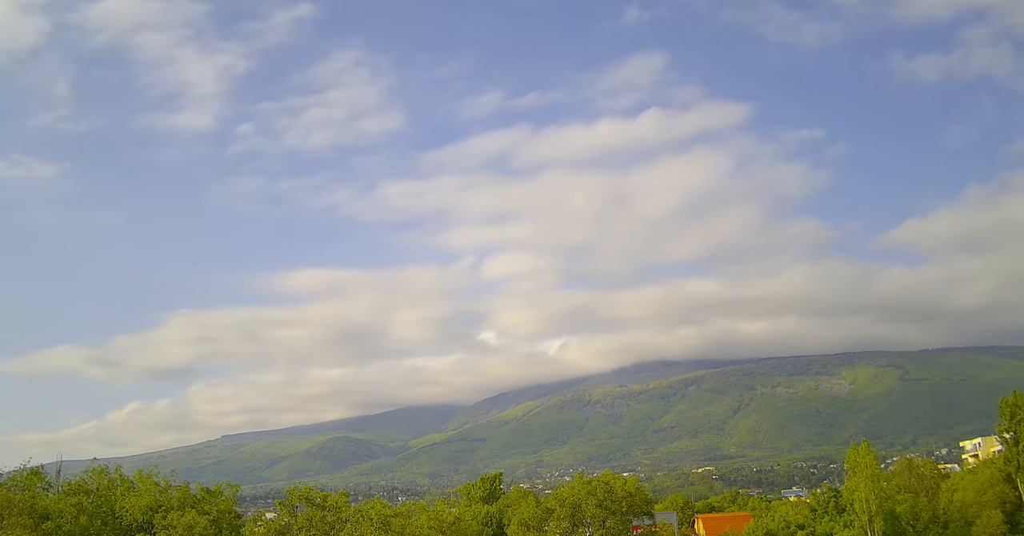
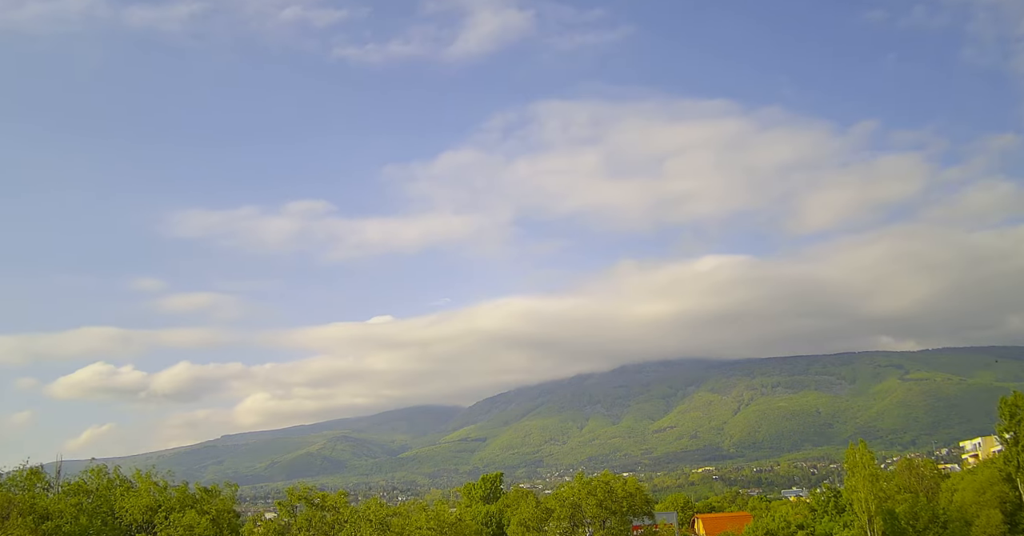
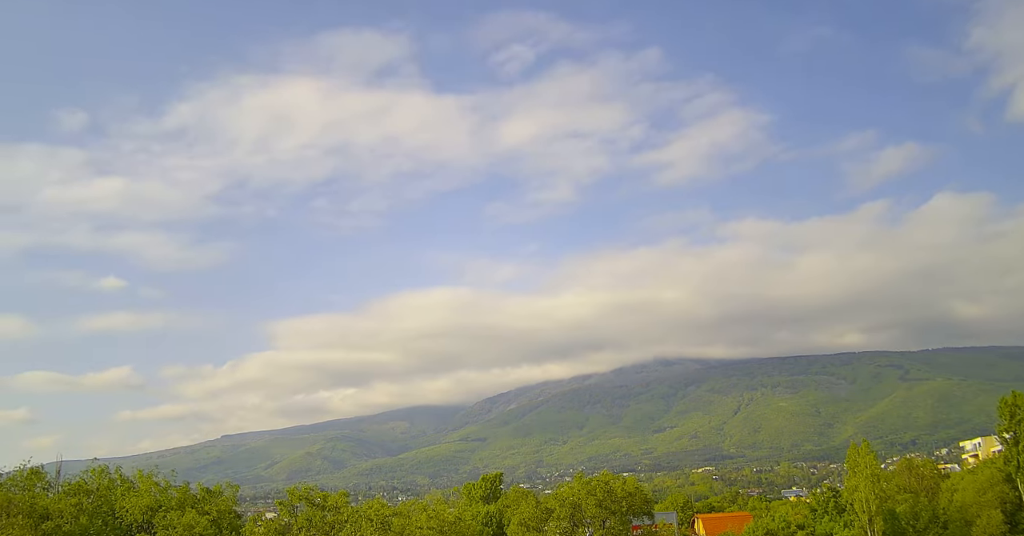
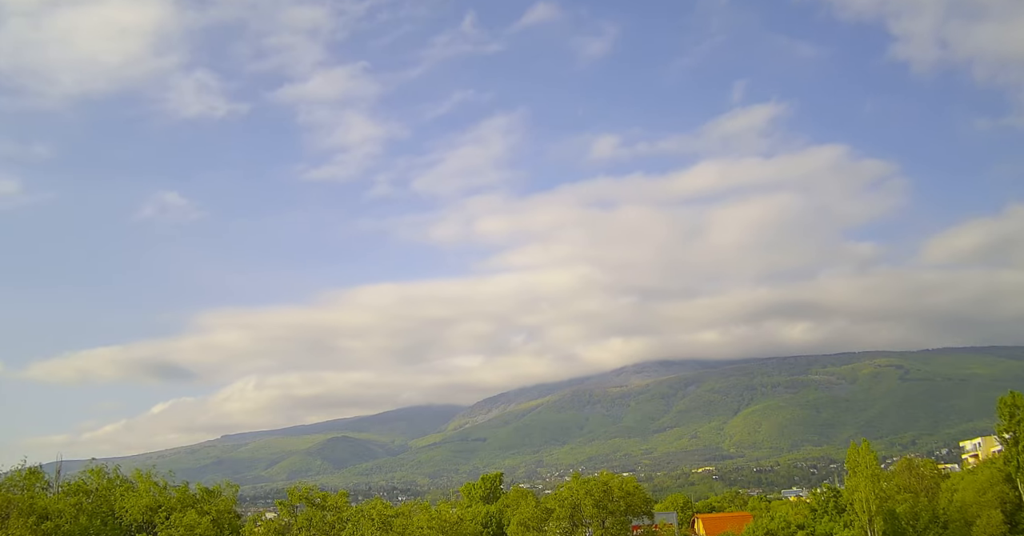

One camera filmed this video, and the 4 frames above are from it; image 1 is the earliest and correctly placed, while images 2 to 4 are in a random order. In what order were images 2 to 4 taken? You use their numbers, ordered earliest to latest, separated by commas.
4, 3, 2
